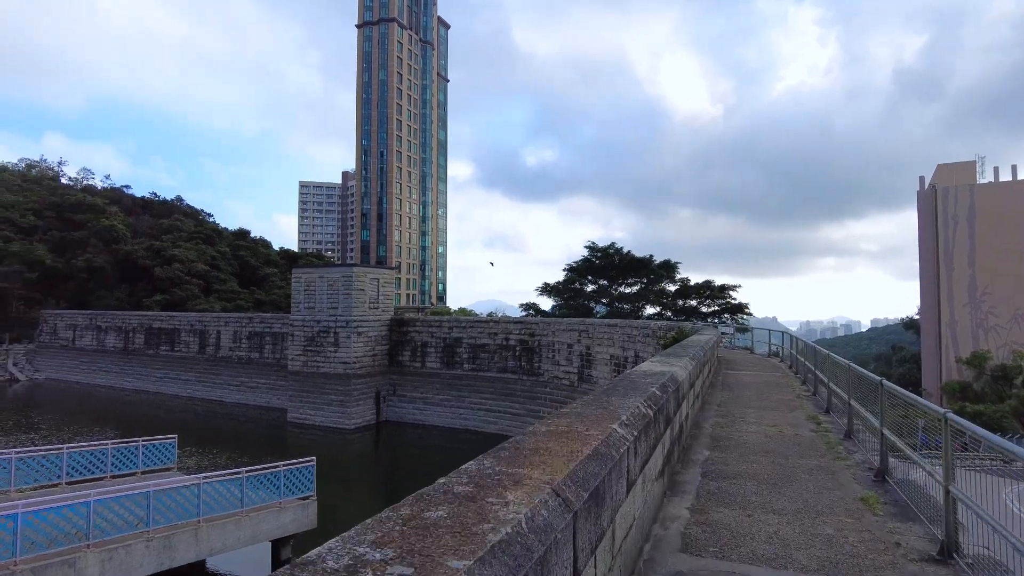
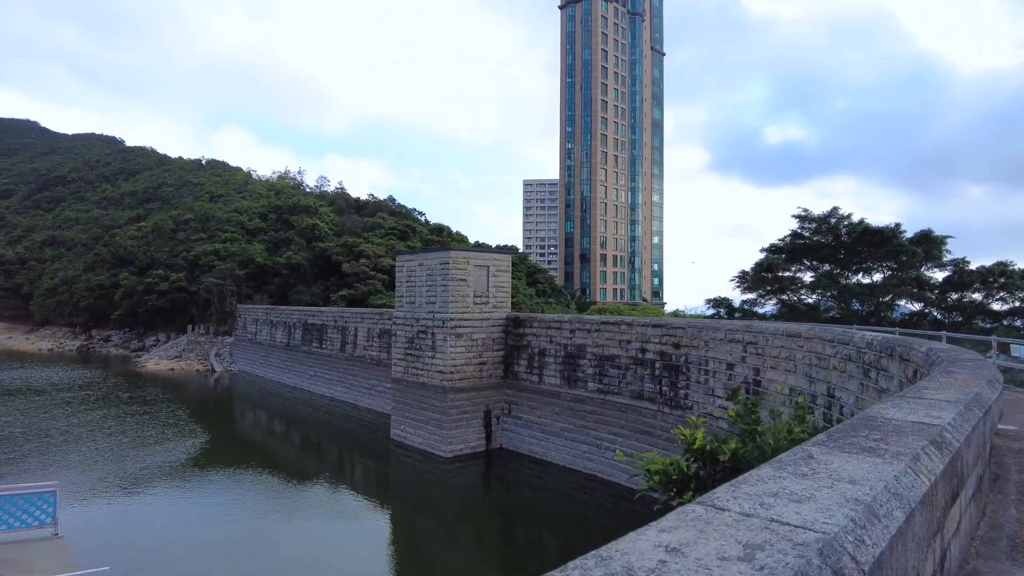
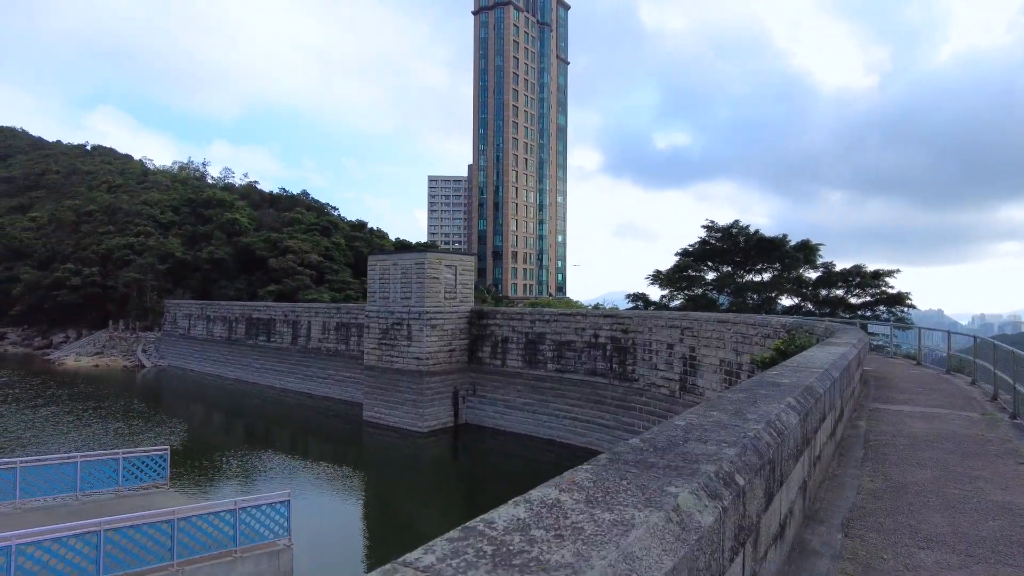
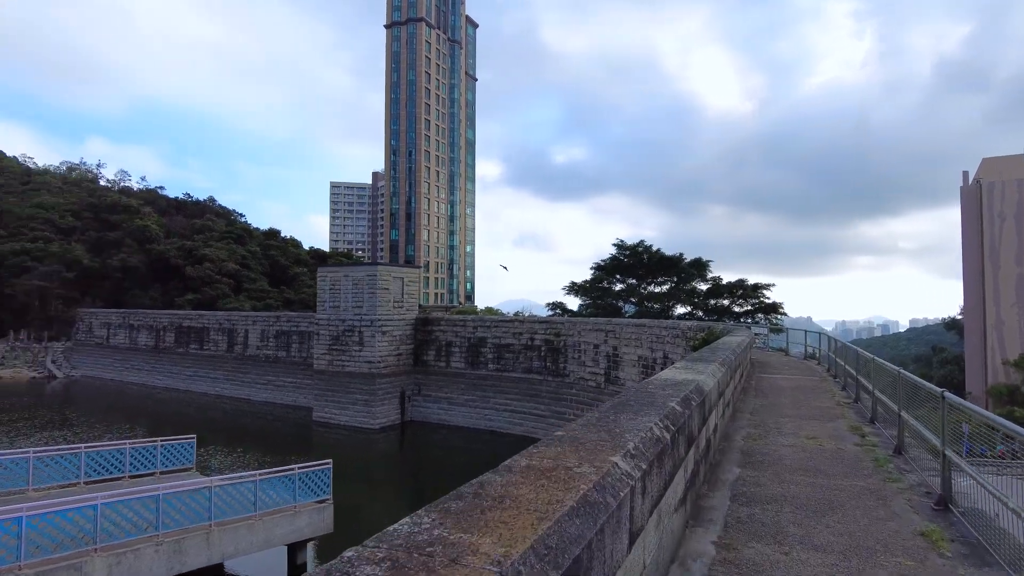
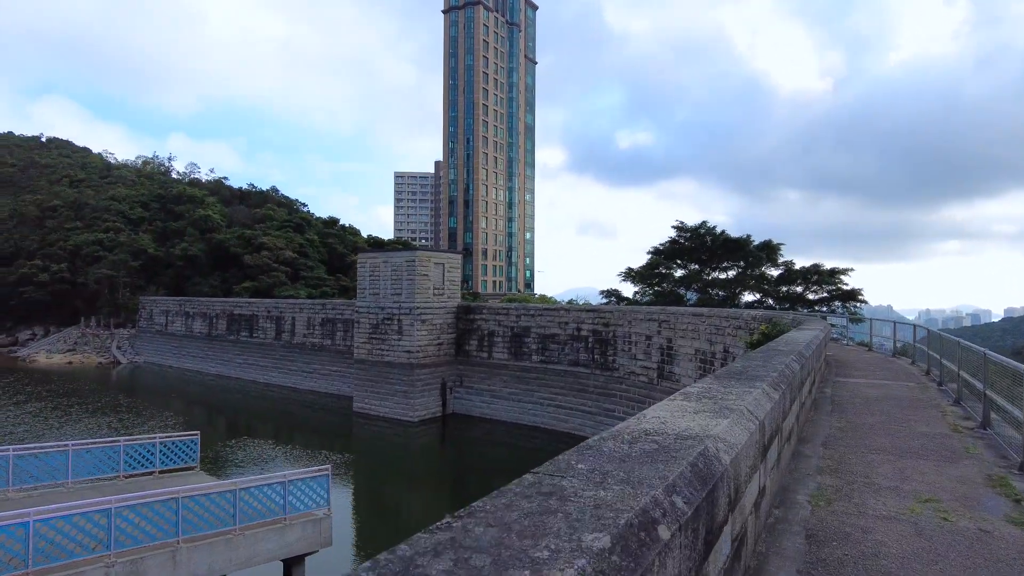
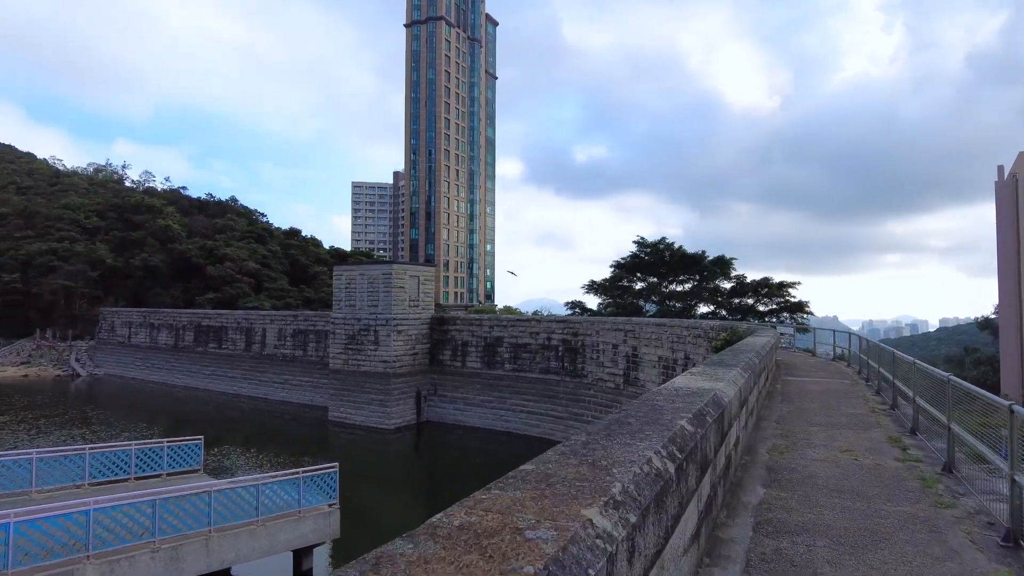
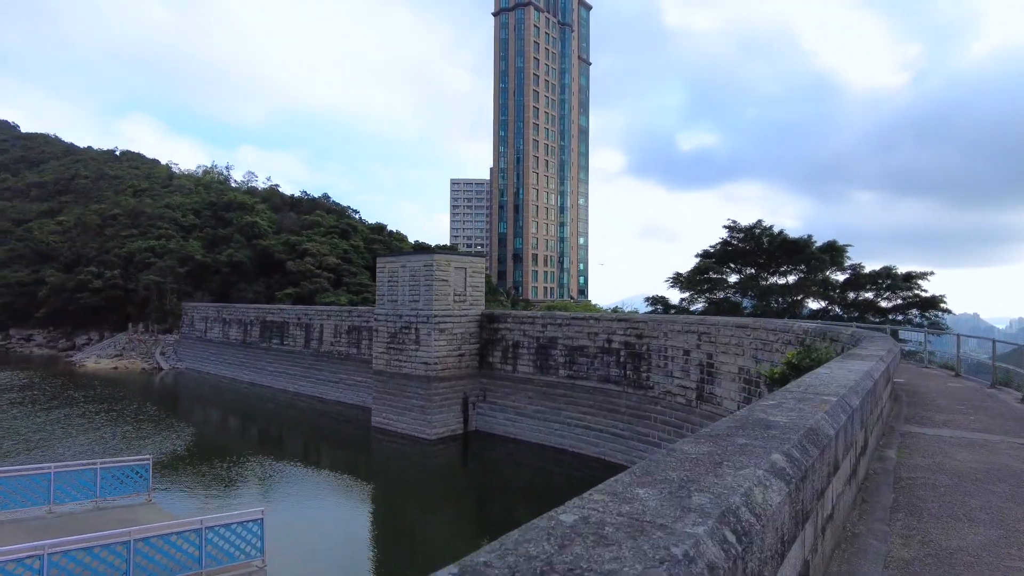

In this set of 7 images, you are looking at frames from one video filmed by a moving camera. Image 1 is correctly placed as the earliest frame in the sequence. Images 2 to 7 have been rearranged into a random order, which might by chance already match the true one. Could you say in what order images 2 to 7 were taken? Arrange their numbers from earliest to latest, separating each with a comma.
4, 6, 5, 3, 7, 2
